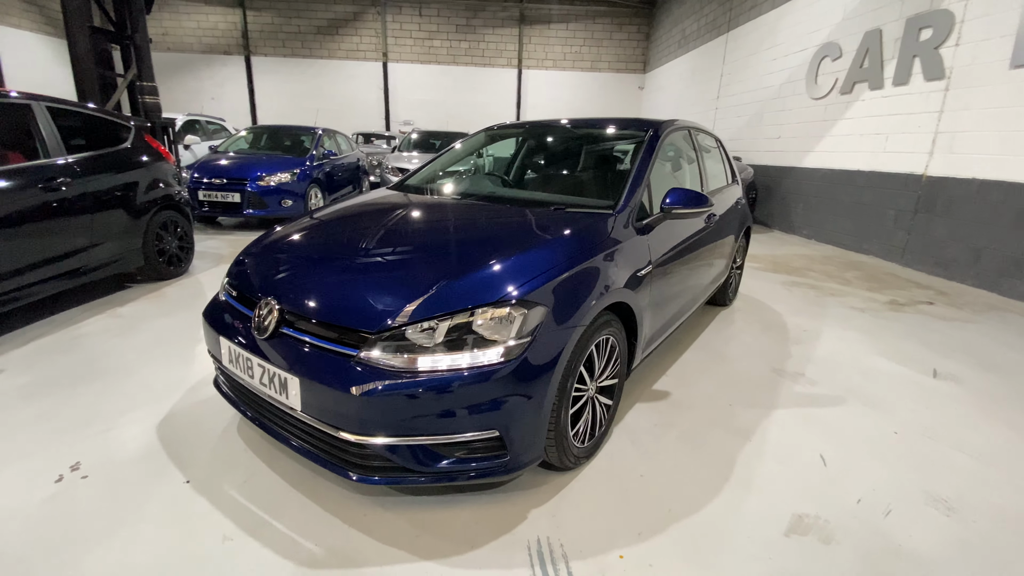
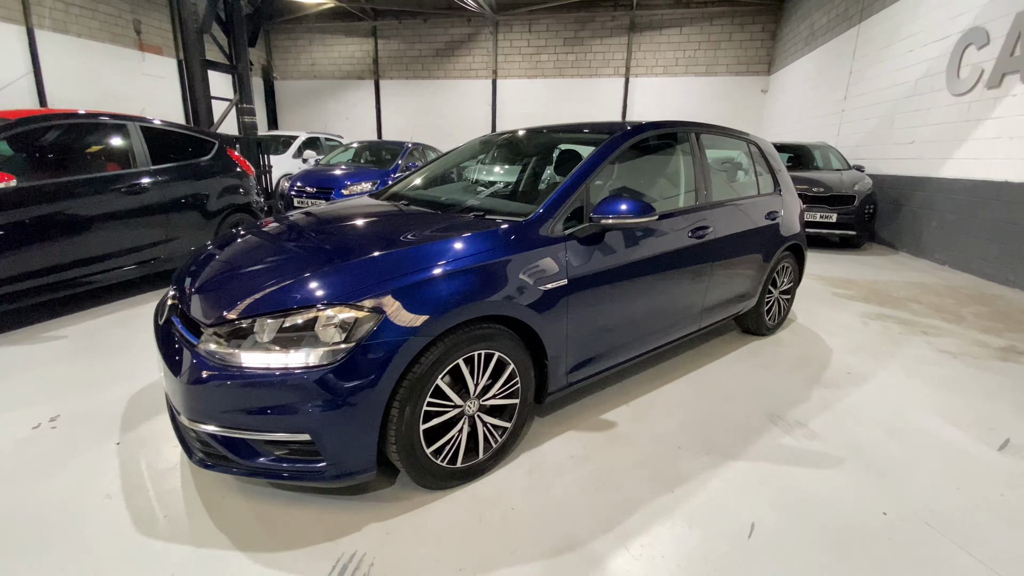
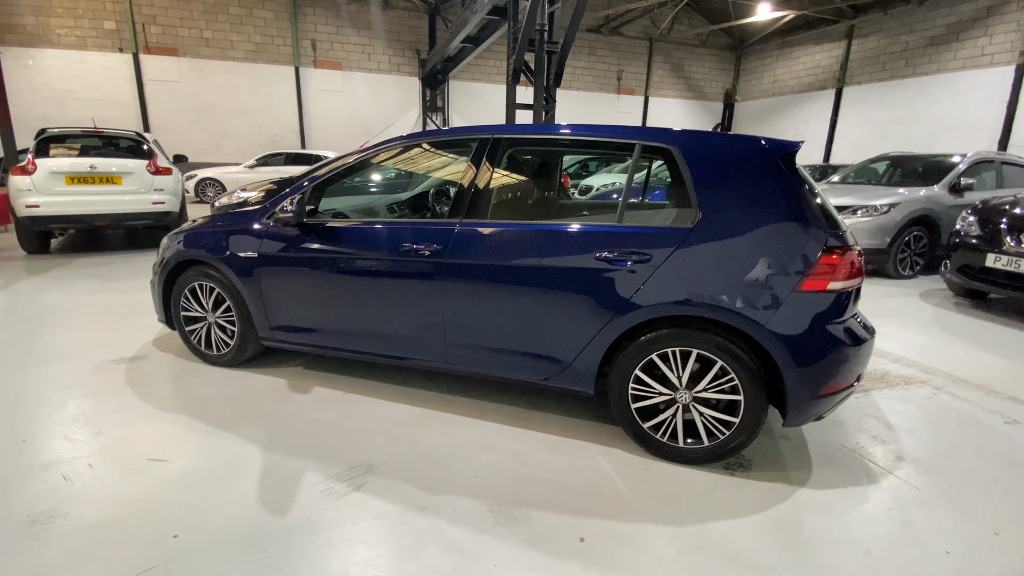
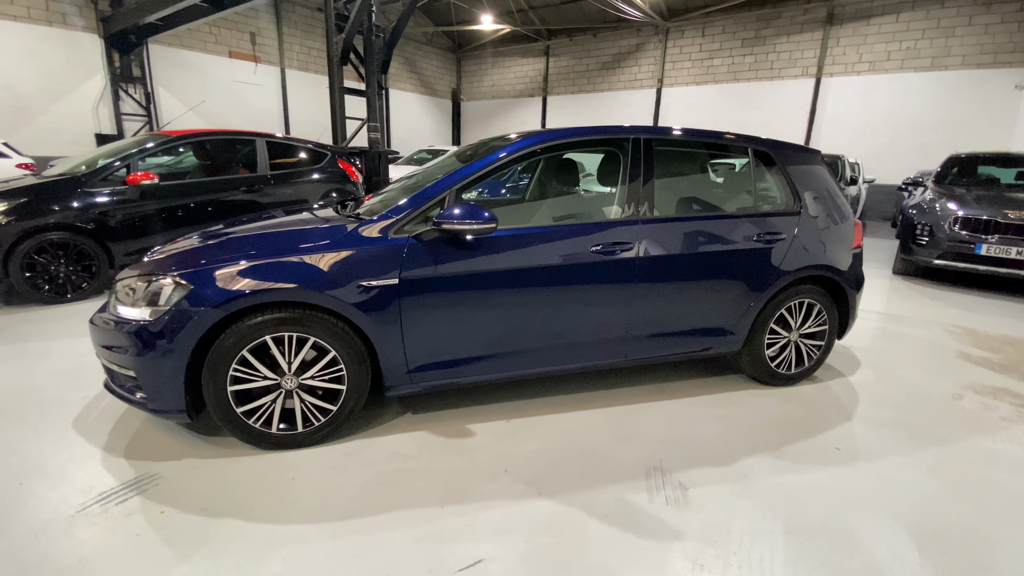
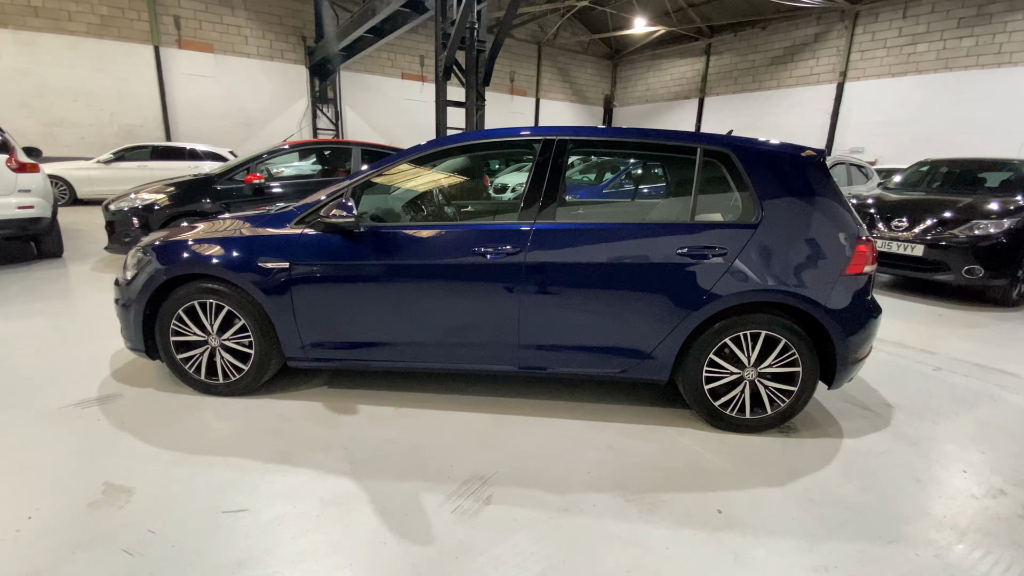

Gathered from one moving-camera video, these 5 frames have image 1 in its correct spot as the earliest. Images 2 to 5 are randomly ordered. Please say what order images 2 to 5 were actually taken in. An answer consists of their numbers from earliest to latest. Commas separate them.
2, 4, 5, 3
